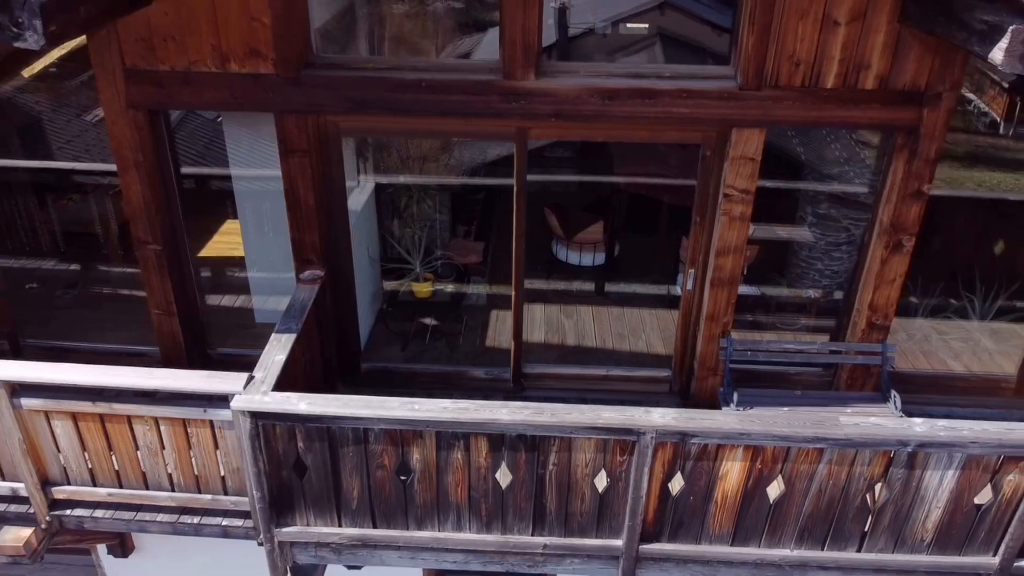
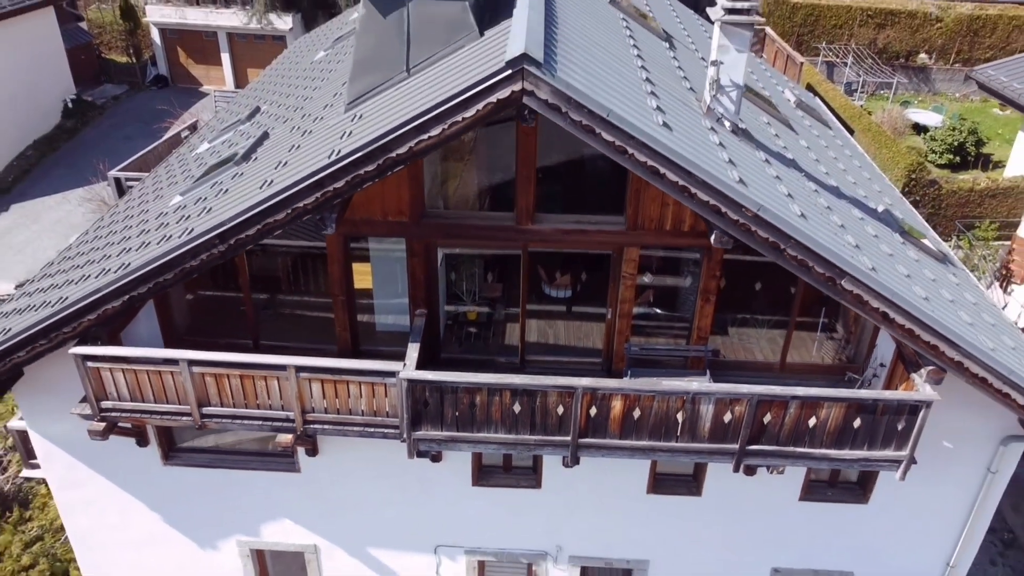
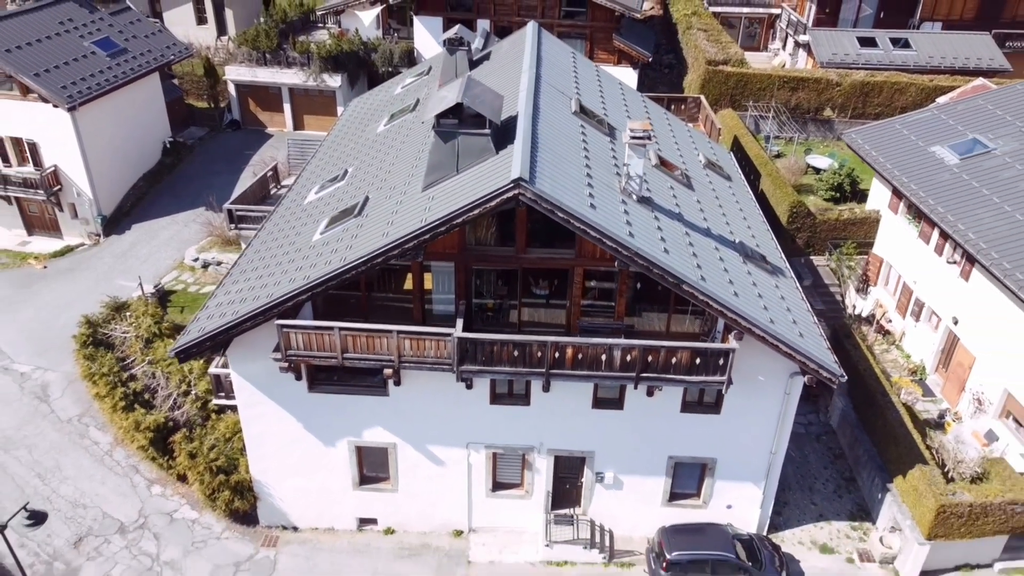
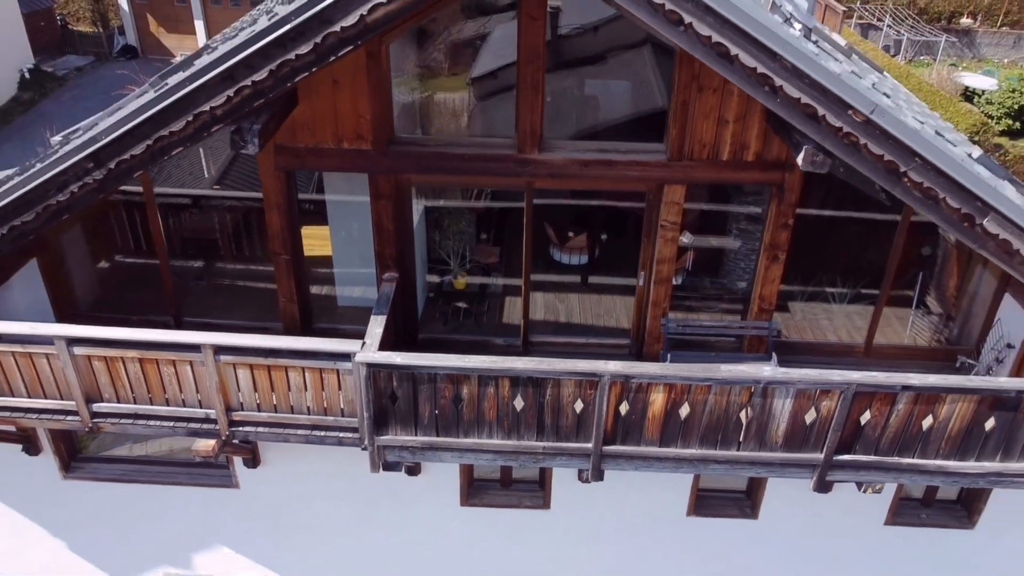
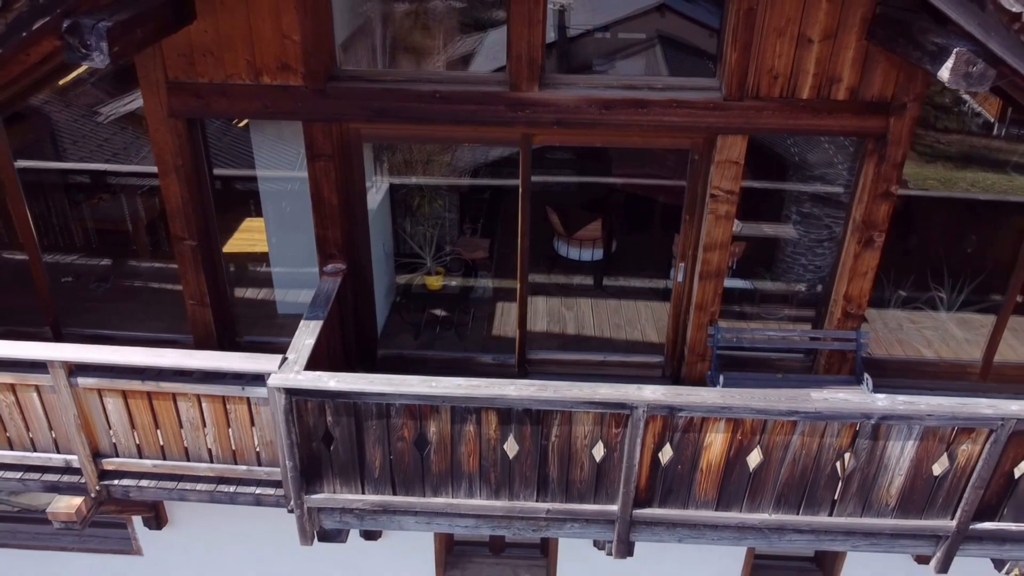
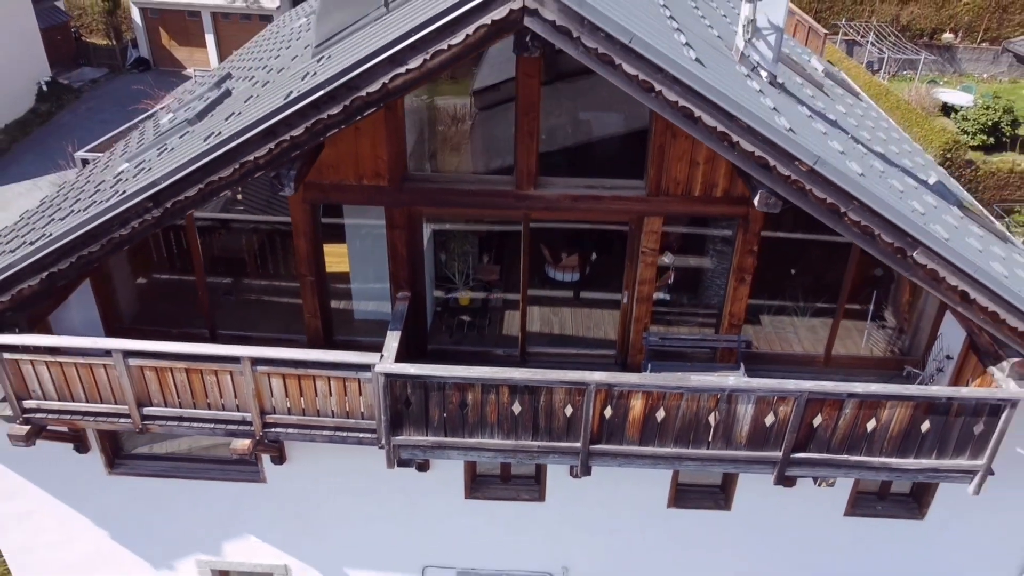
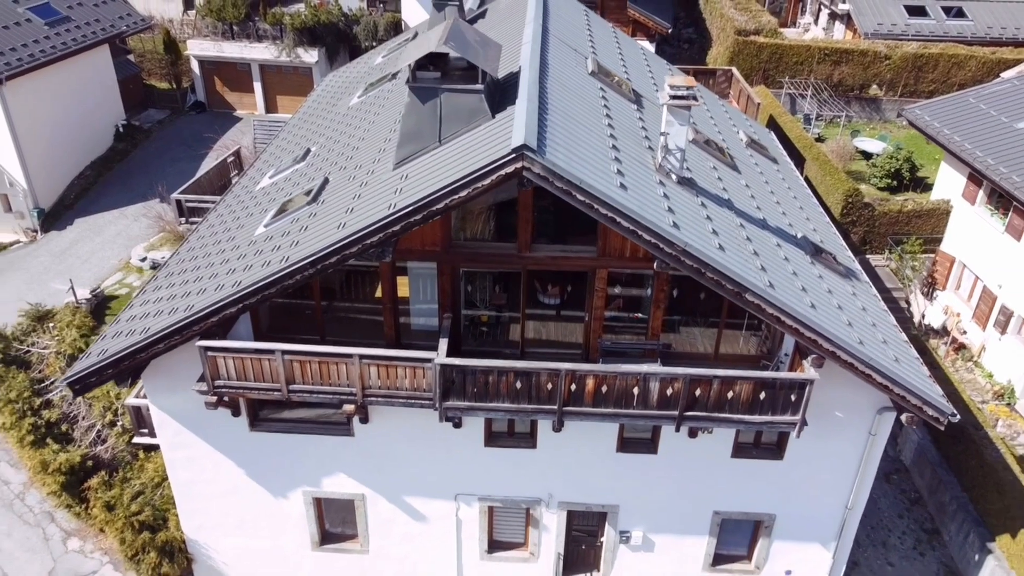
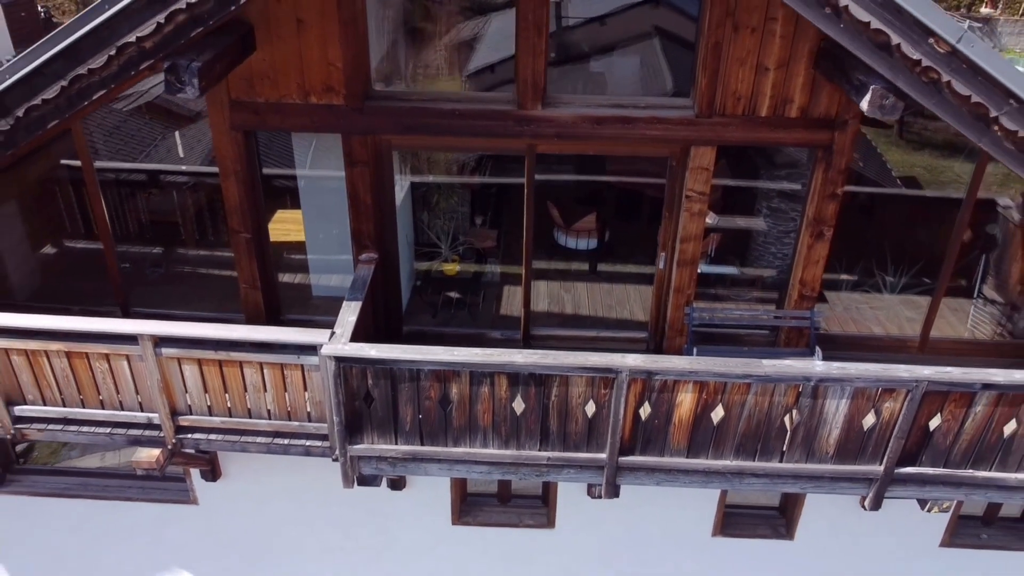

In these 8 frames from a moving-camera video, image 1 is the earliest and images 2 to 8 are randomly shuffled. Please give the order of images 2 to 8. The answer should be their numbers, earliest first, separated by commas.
5, 8, 4, 6, 2, 7, 3
